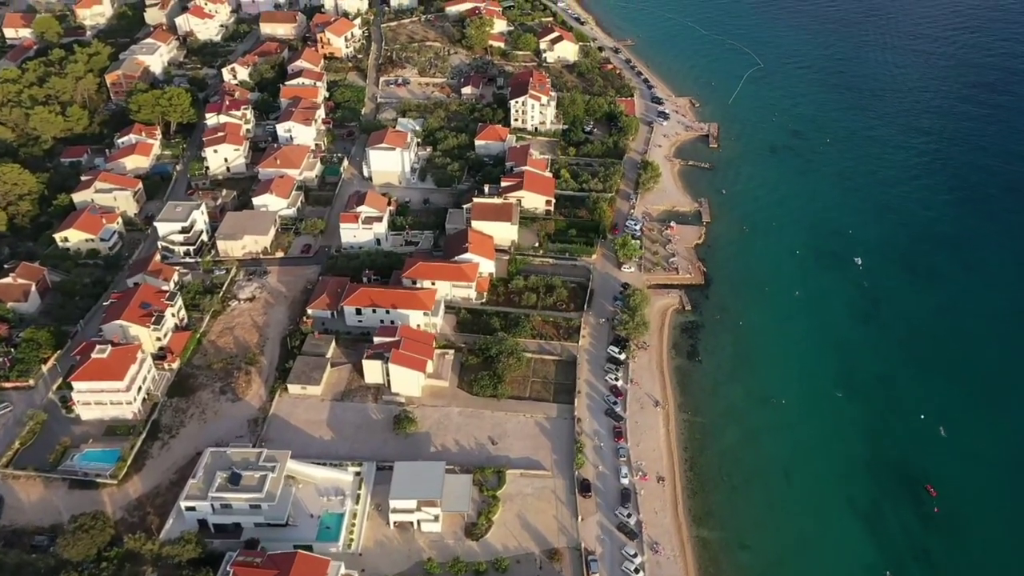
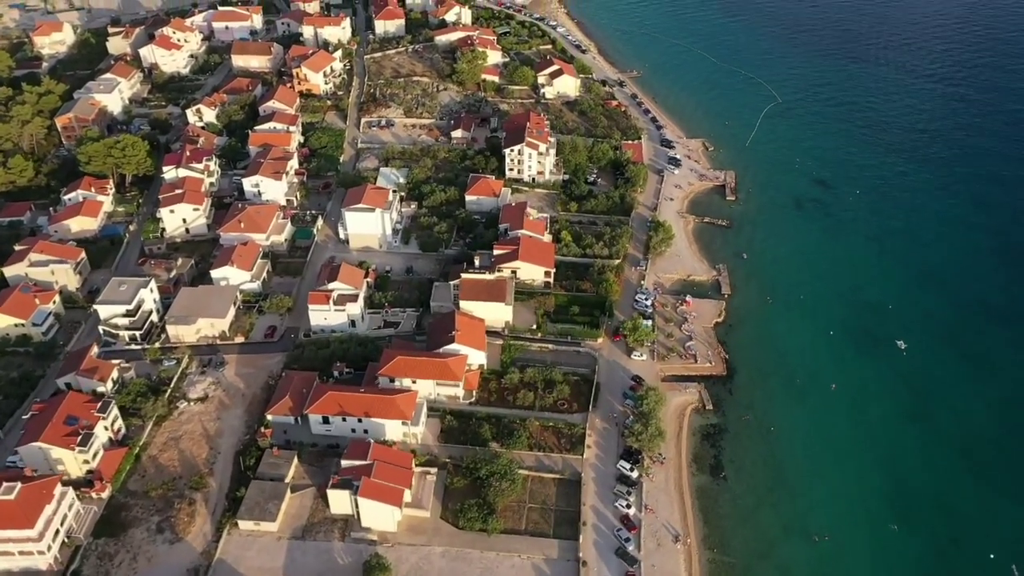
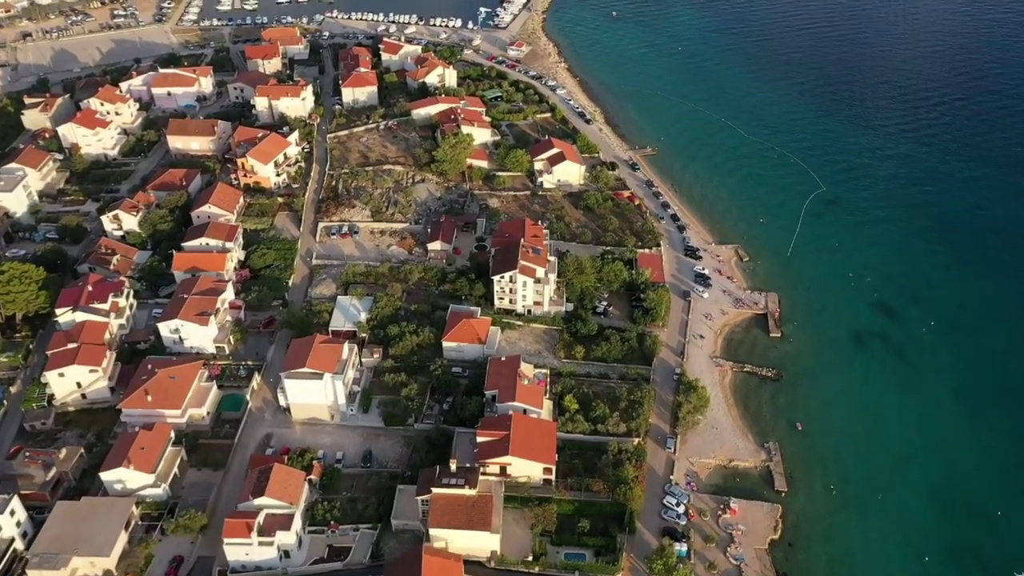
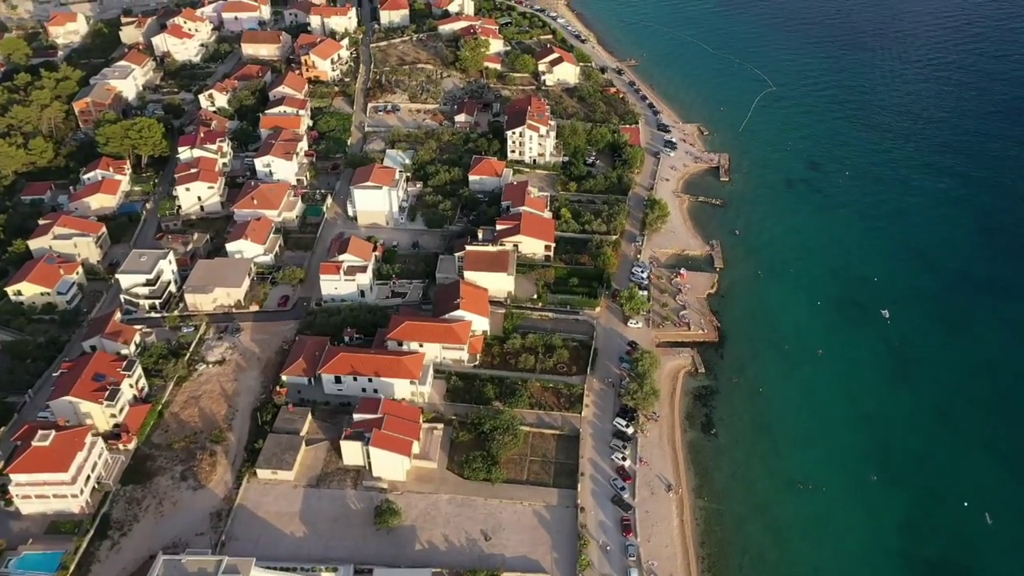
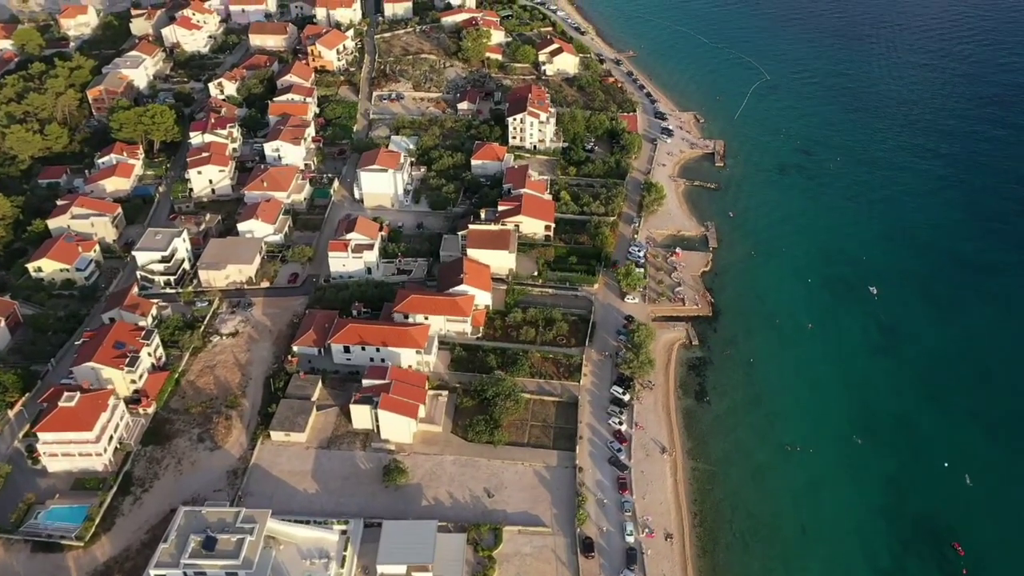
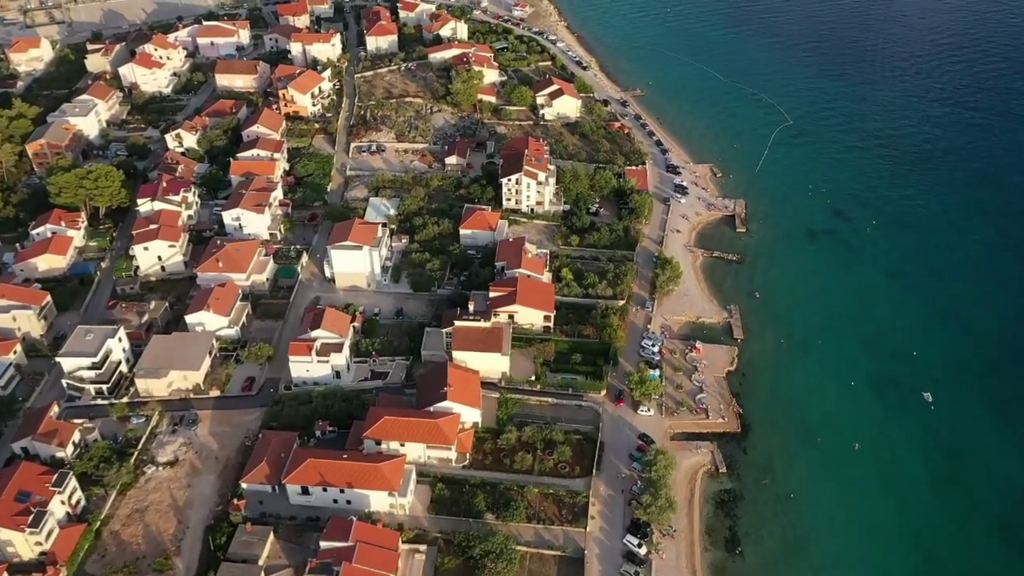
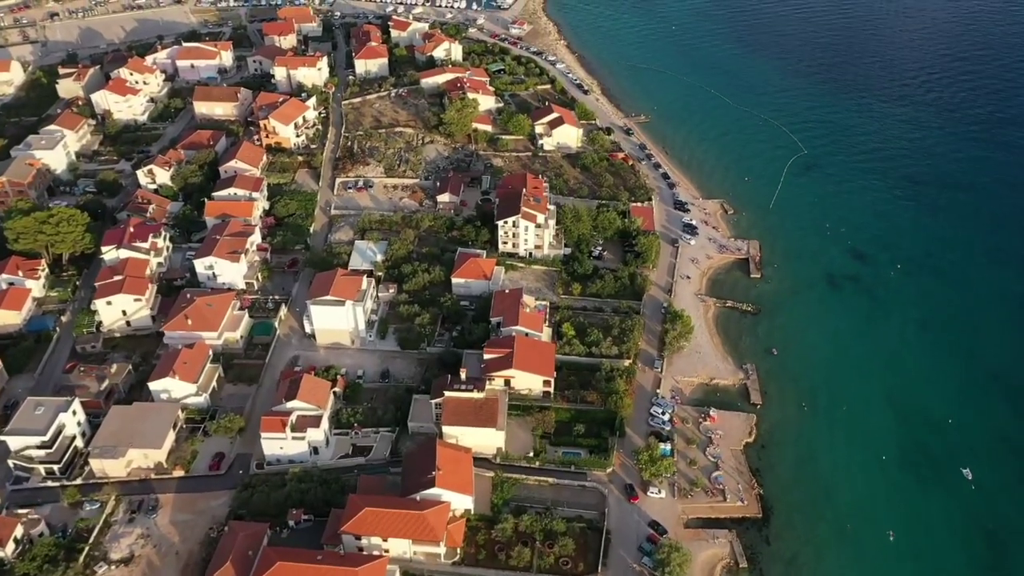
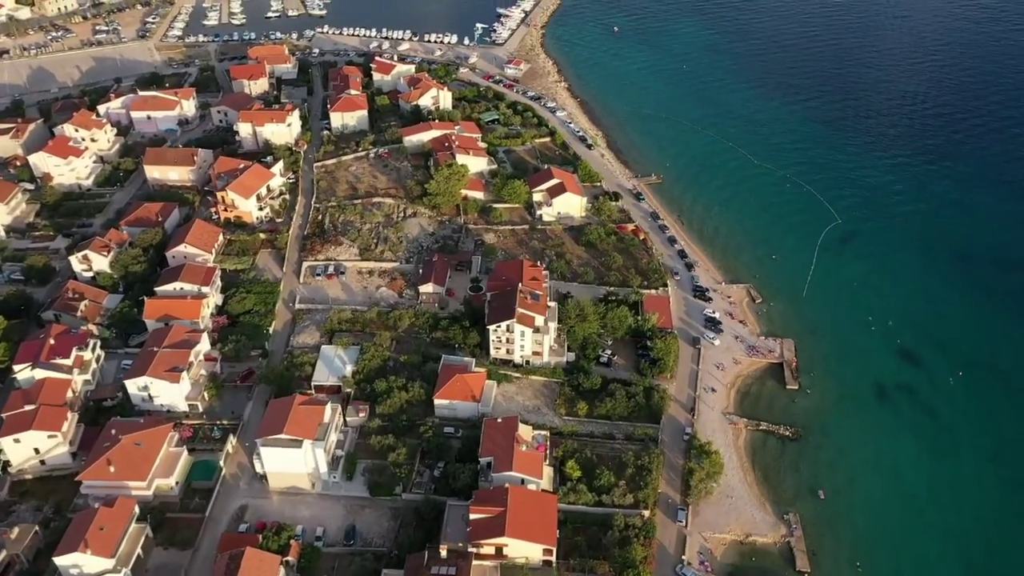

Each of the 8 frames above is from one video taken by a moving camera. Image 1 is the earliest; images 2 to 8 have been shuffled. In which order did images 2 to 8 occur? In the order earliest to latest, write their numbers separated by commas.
5, 4, 2, 6, 7, 3, 8
